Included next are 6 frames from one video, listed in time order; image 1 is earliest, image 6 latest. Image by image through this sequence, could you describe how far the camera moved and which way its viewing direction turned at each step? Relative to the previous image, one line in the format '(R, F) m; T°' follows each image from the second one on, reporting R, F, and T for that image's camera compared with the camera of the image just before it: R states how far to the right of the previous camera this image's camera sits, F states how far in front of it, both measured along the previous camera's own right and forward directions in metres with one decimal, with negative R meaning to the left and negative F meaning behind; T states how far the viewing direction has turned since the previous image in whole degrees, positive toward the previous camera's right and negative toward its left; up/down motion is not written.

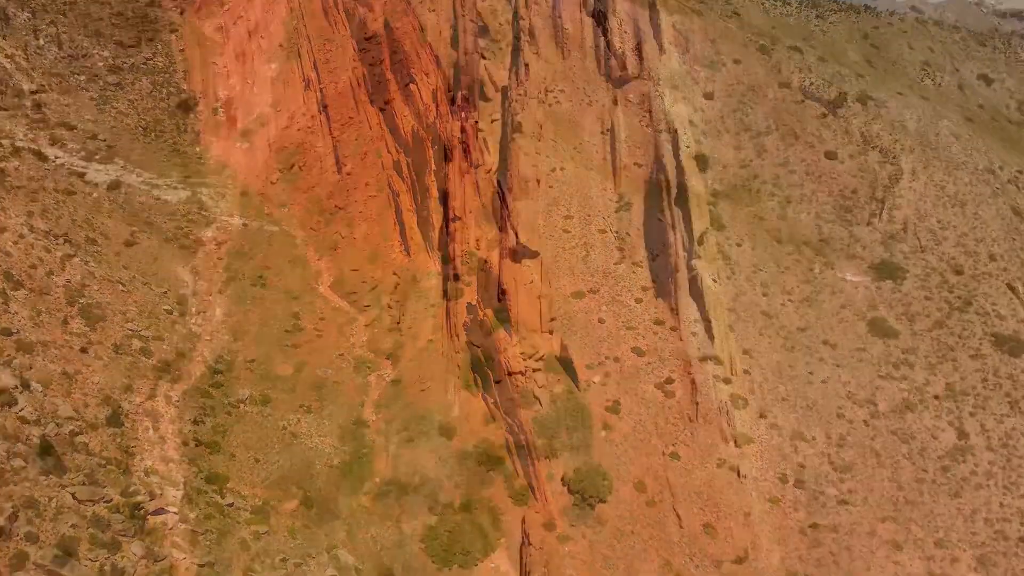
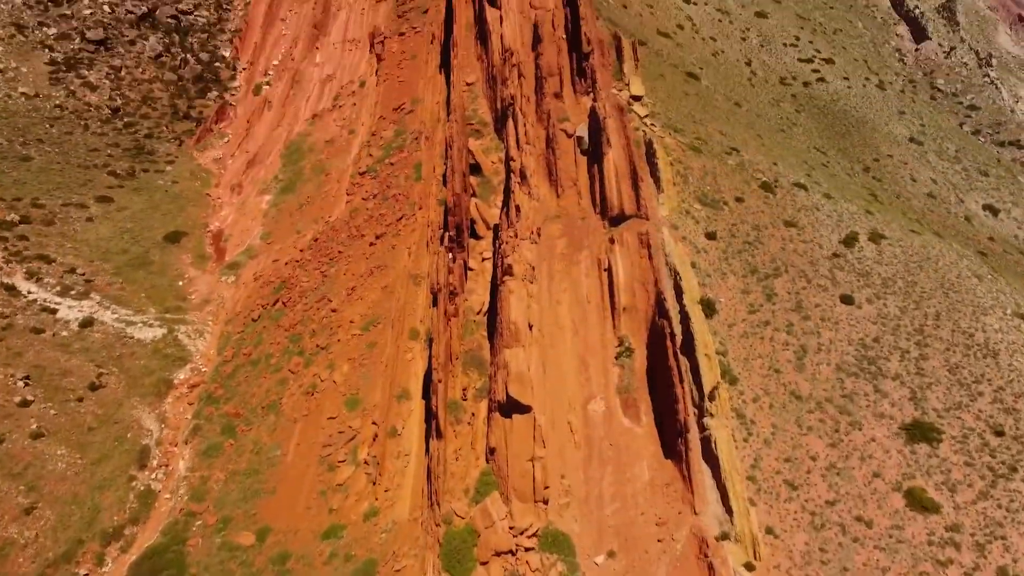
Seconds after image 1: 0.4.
(+0.2, +1.6) m; 0°
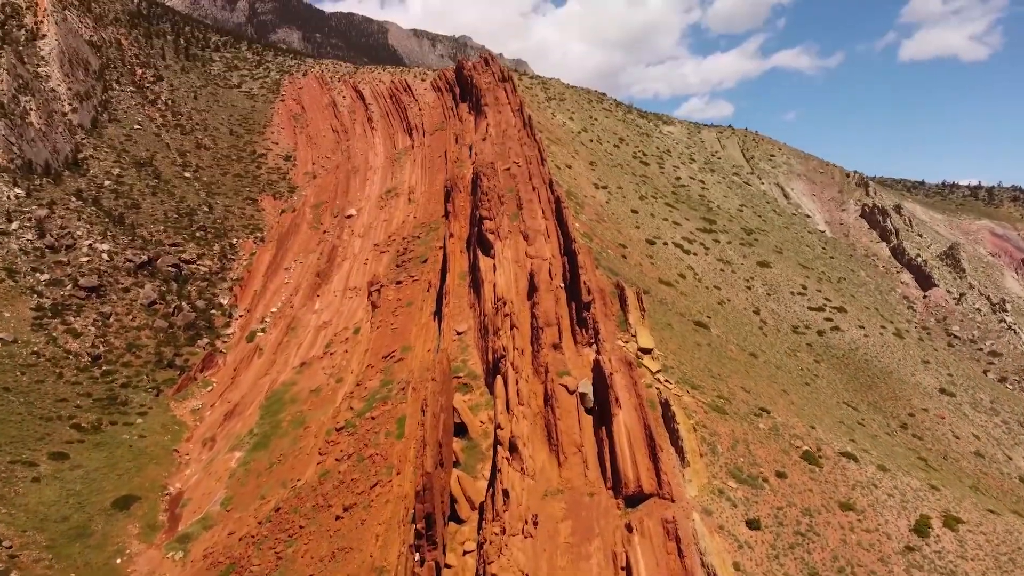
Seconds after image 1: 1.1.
(+0.3, +3.1) m; 0°
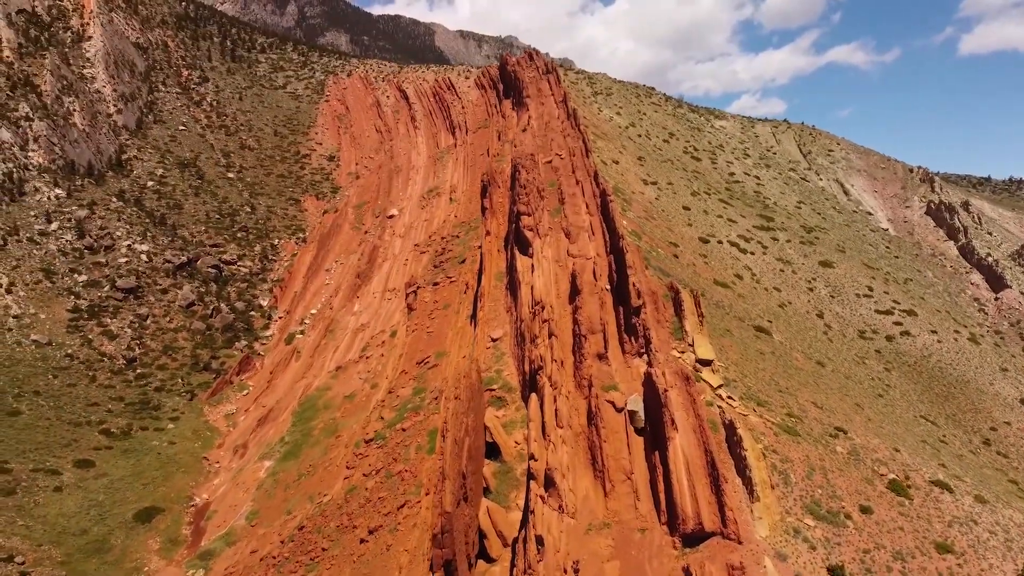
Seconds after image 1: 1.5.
(+0.1, +2.0) m; -3°
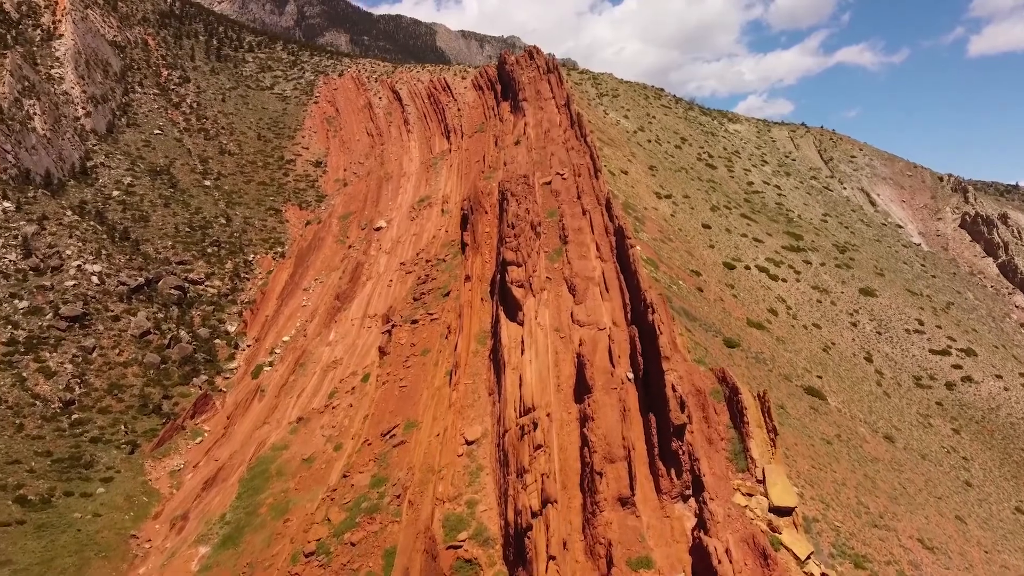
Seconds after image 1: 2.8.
(+0.3, +5.5) m; 0°
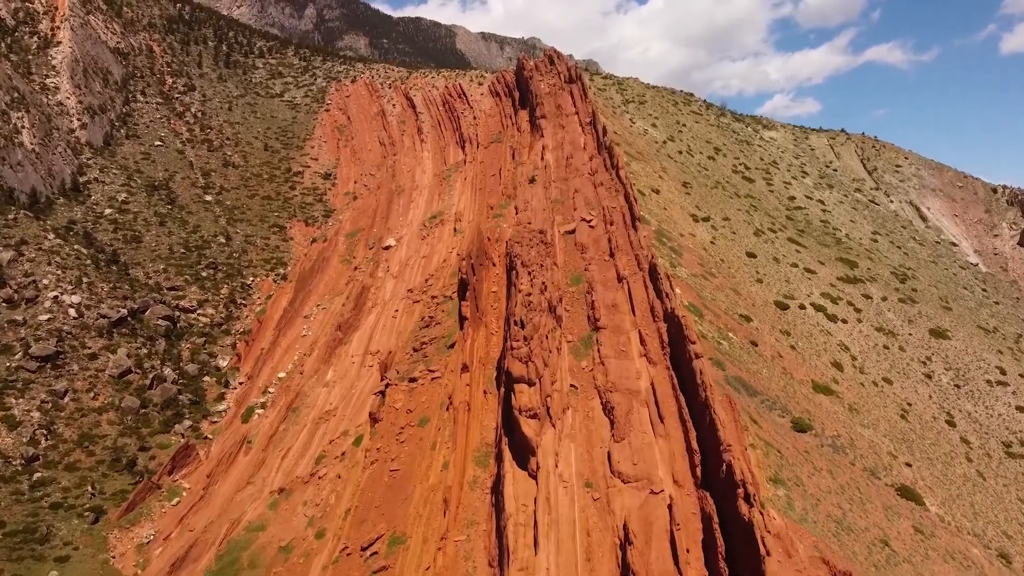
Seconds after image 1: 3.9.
(+0.1, +4.5) m; -1°
